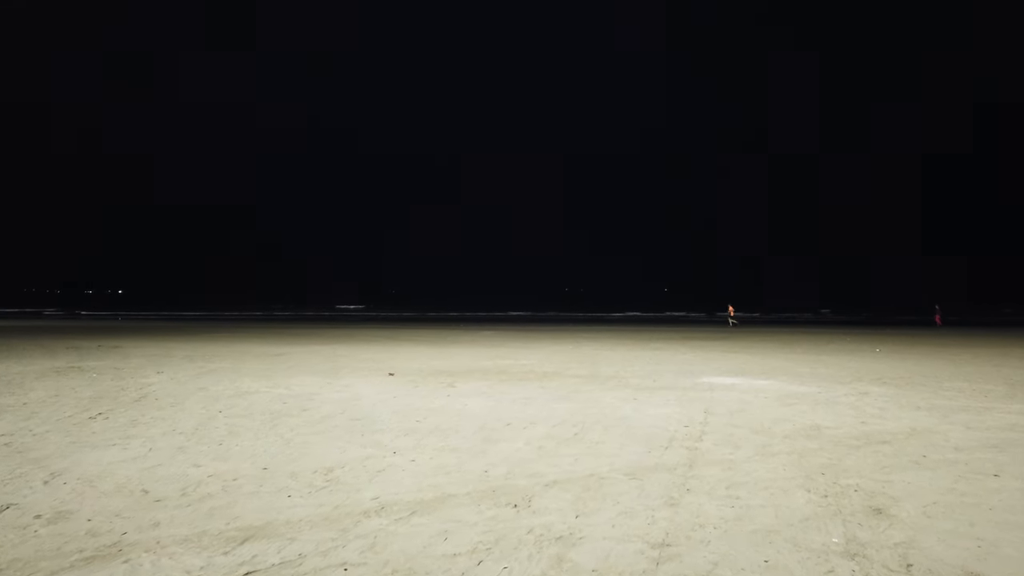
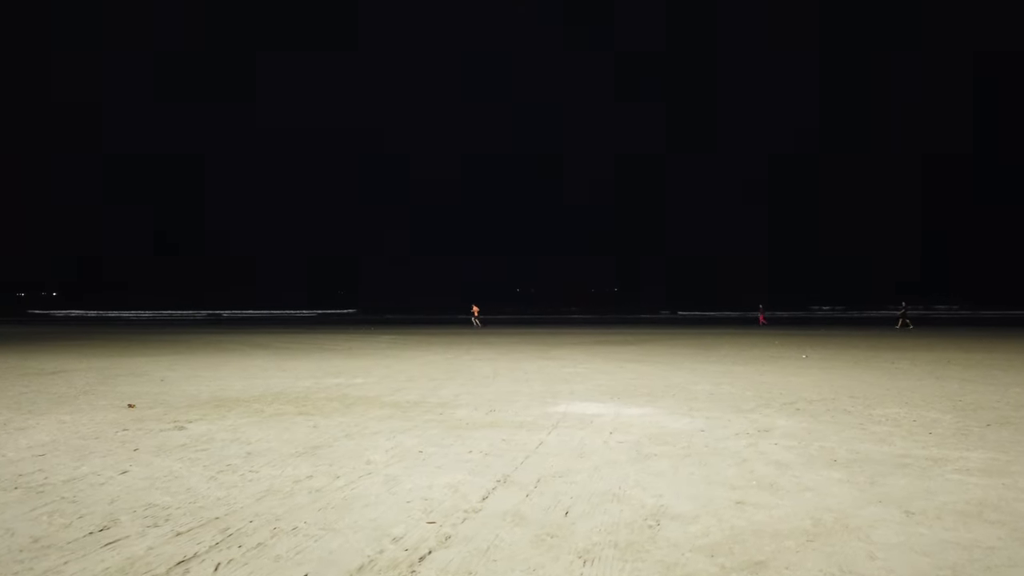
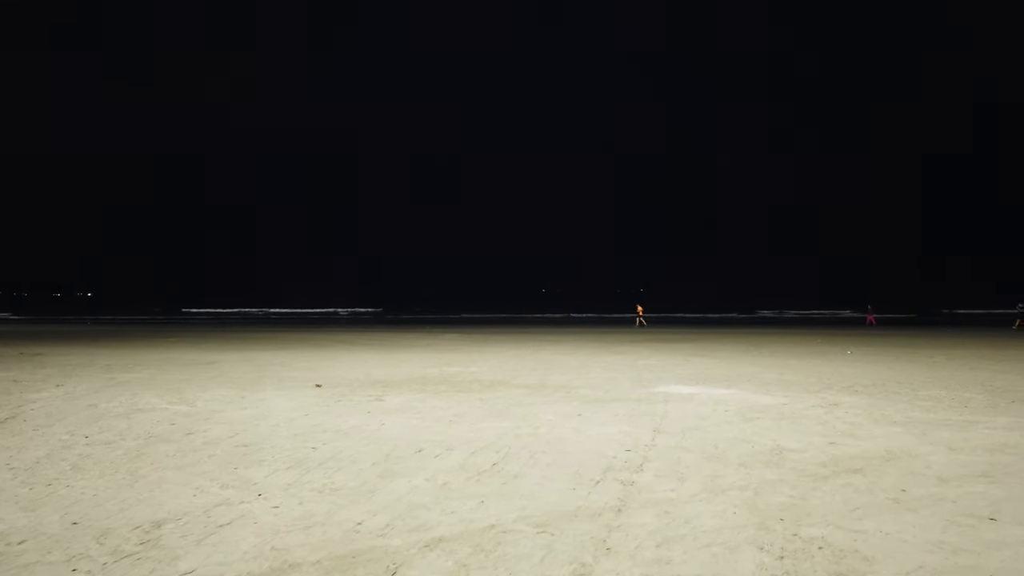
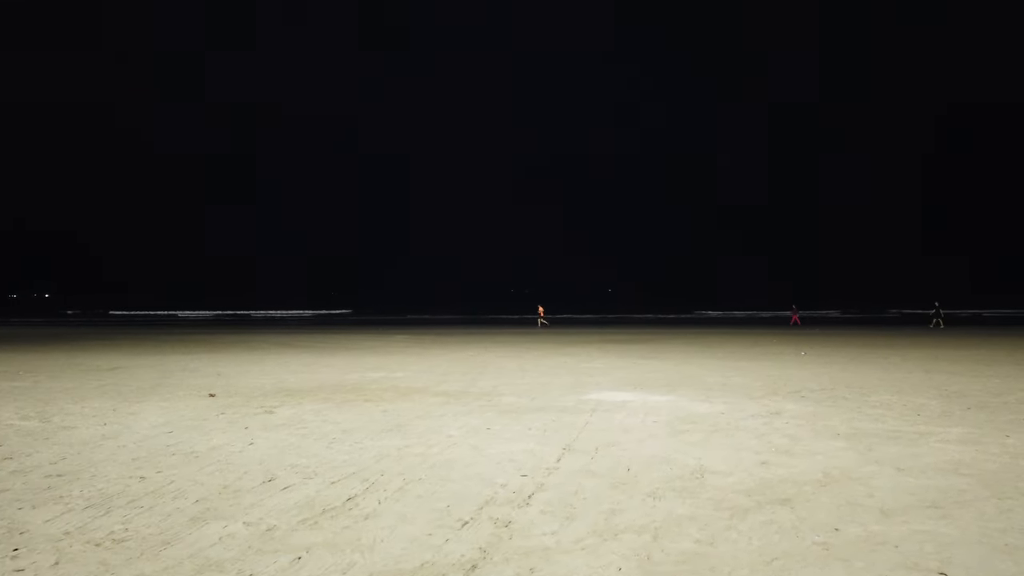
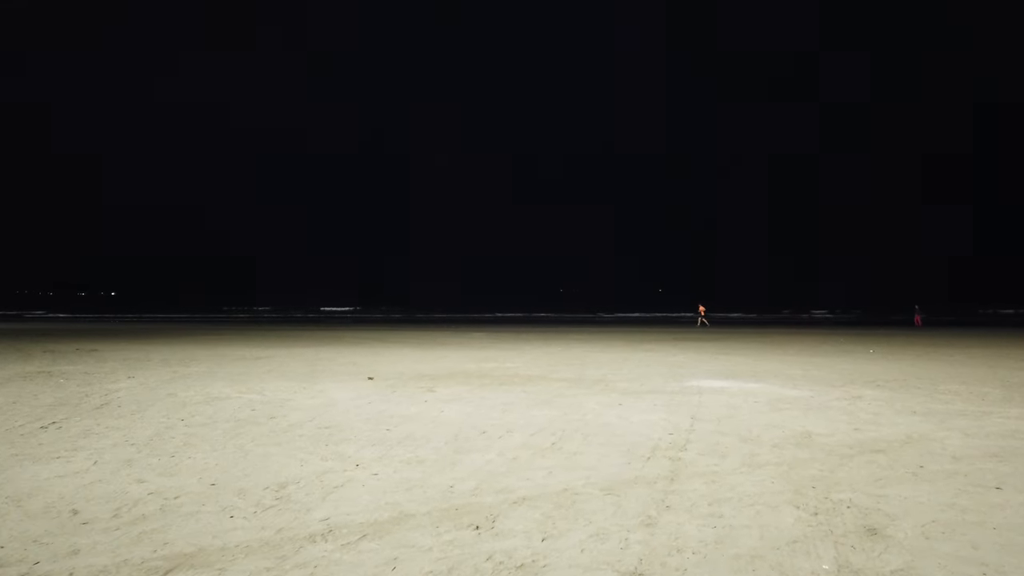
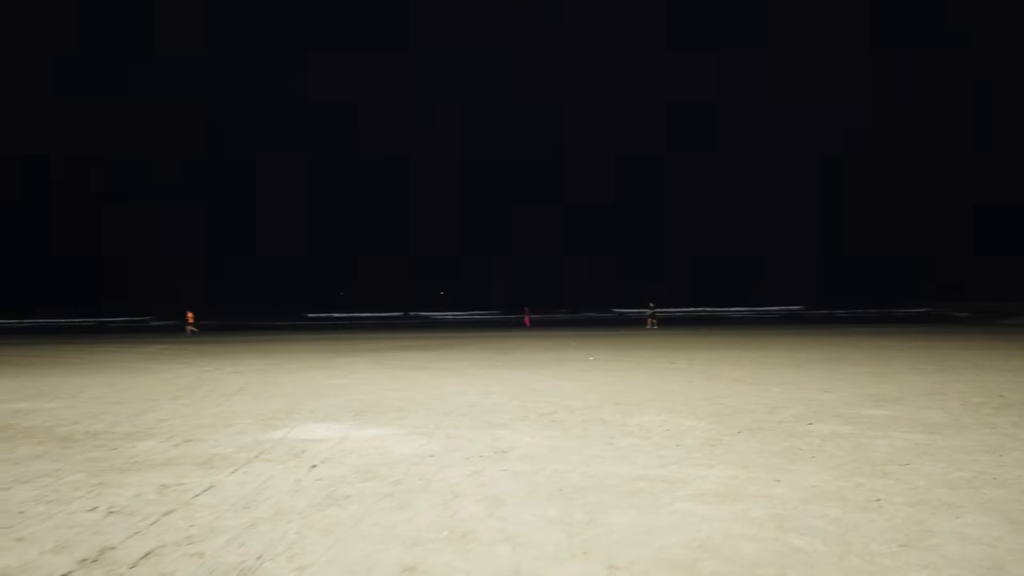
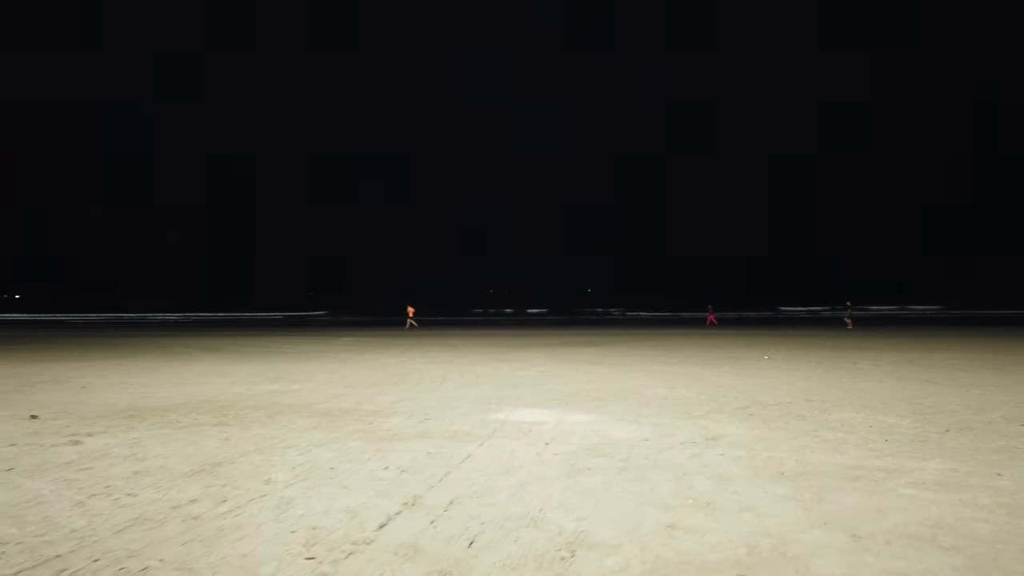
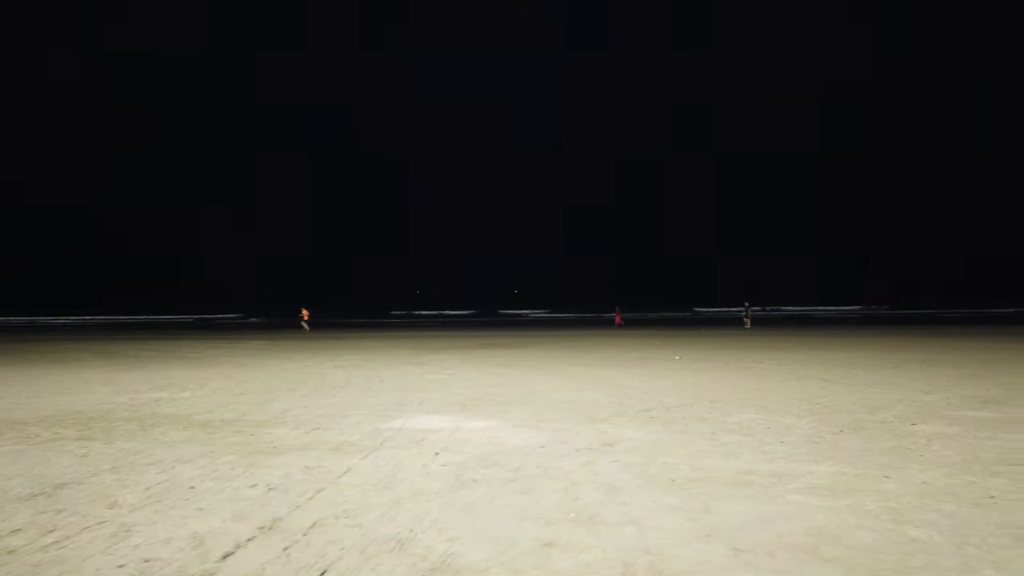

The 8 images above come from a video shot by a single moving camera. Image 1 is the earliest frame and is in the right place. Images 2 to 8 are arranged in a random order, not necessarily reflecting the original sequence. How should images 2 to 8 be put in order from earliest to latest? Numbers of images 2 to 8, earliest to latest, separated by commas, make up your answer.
5, 3, 4, 2, 7, 8, 6
